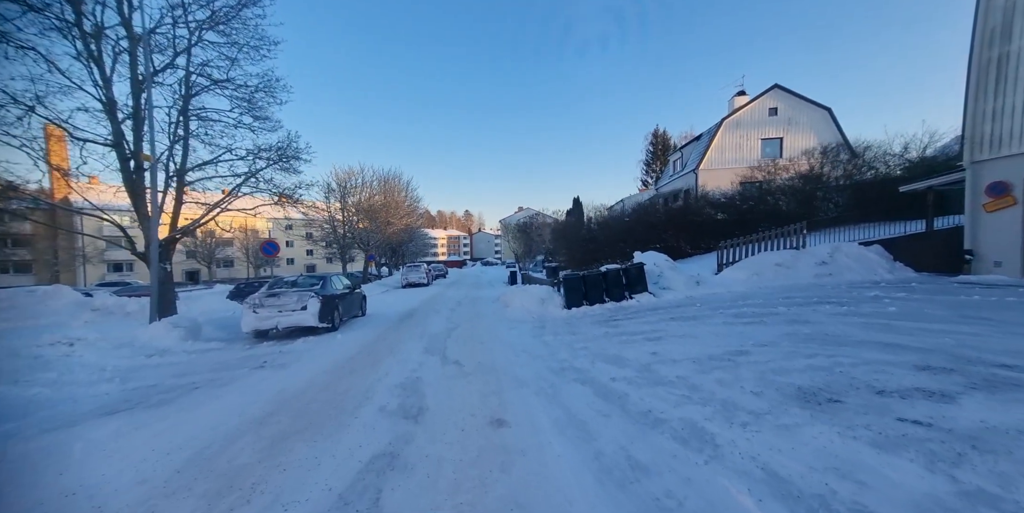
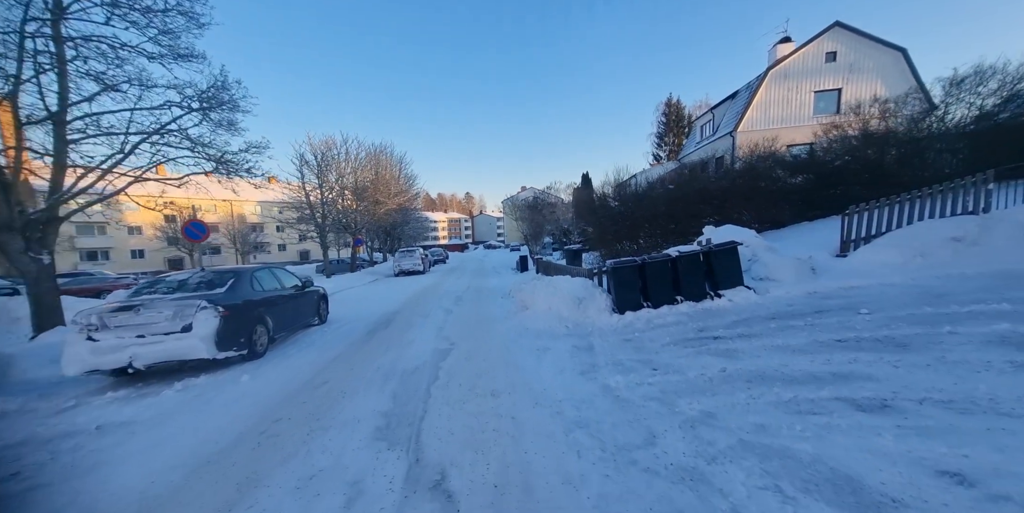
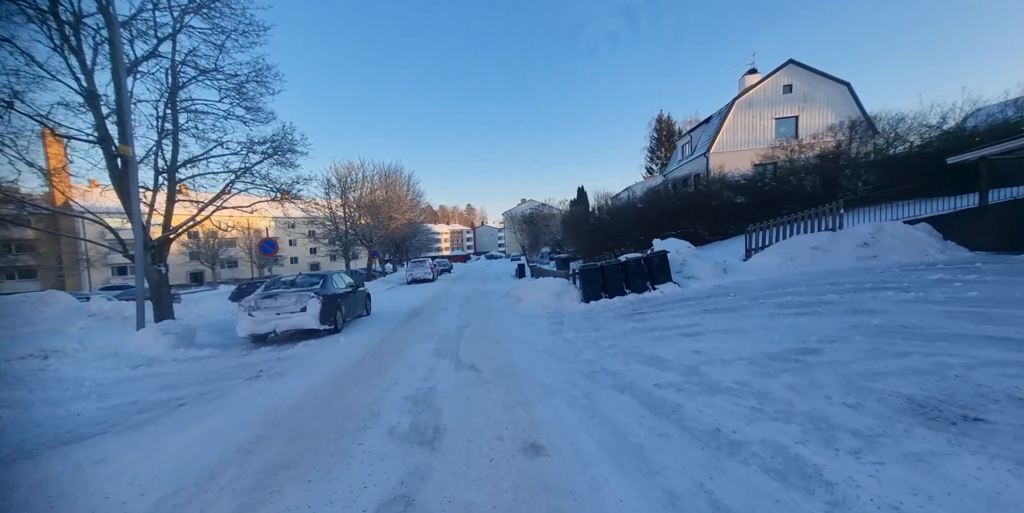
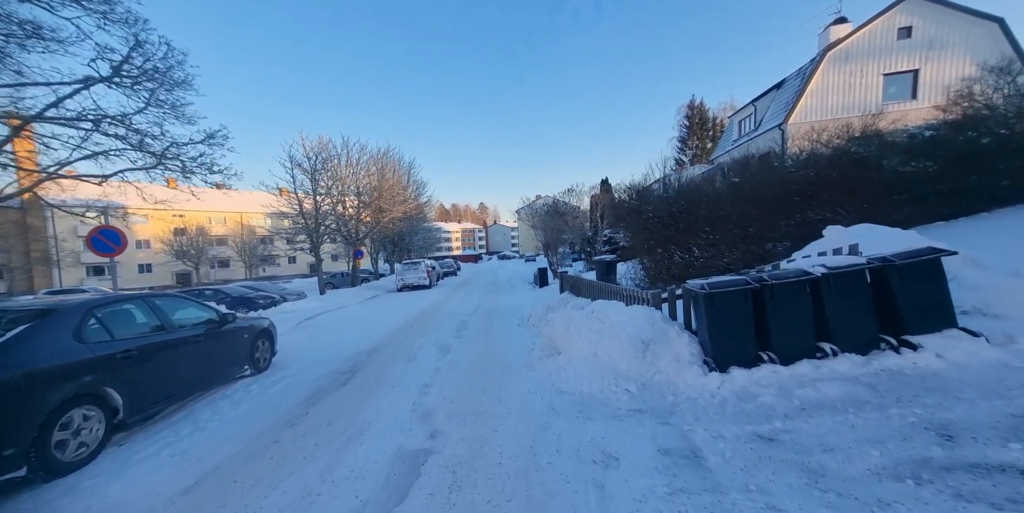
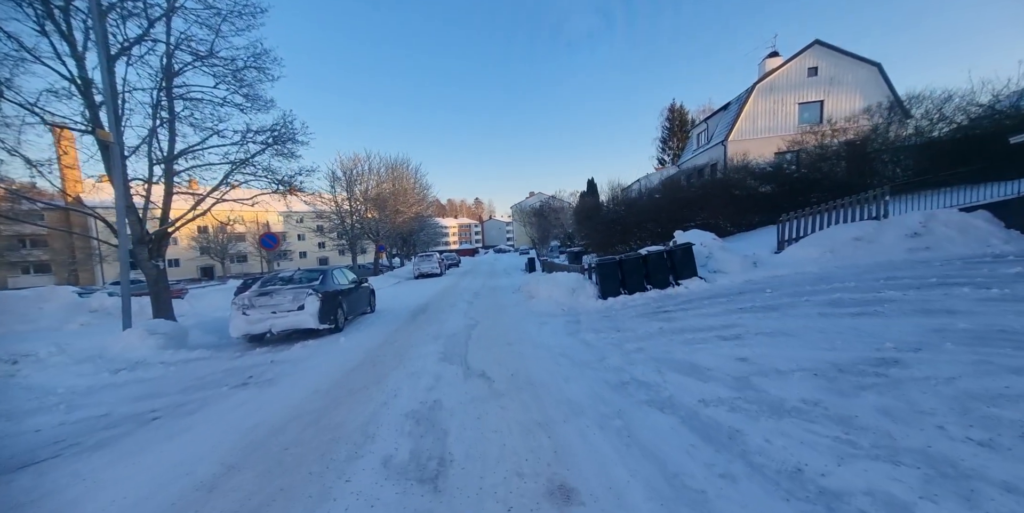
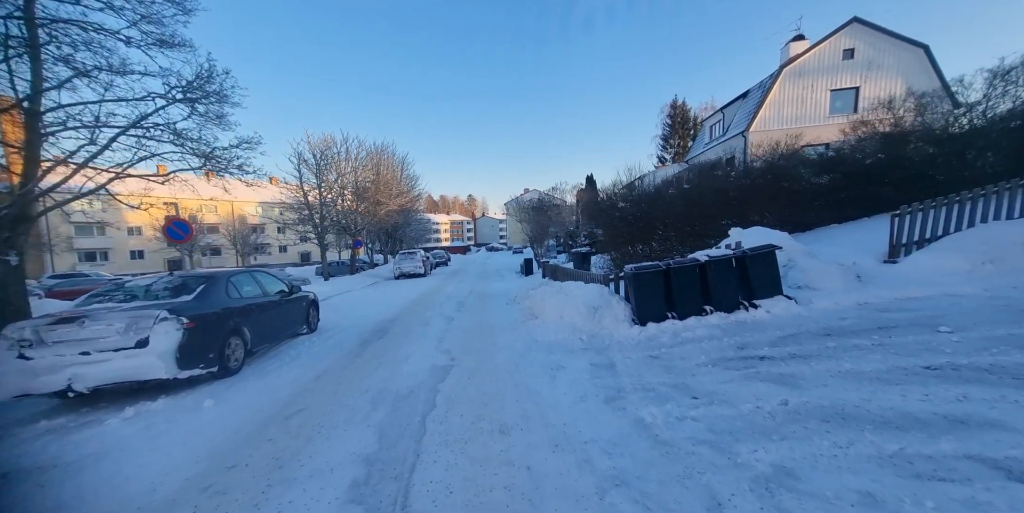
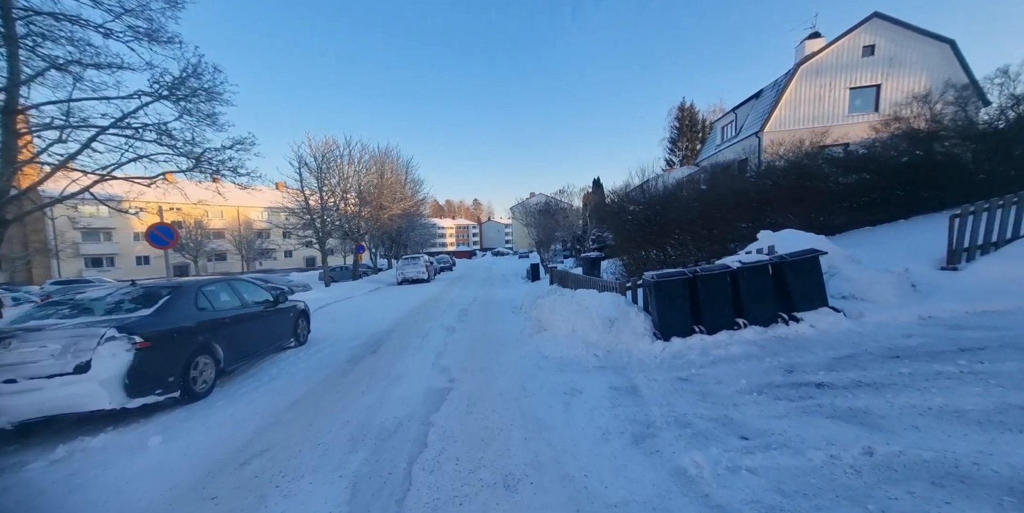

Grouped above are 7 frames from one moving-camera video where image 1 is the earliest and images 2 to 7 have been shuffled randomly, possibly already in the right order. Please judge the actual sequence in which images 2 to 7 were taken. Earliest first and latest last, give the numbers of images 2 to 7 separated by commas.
3, 5, 2, 6, 7, 4
